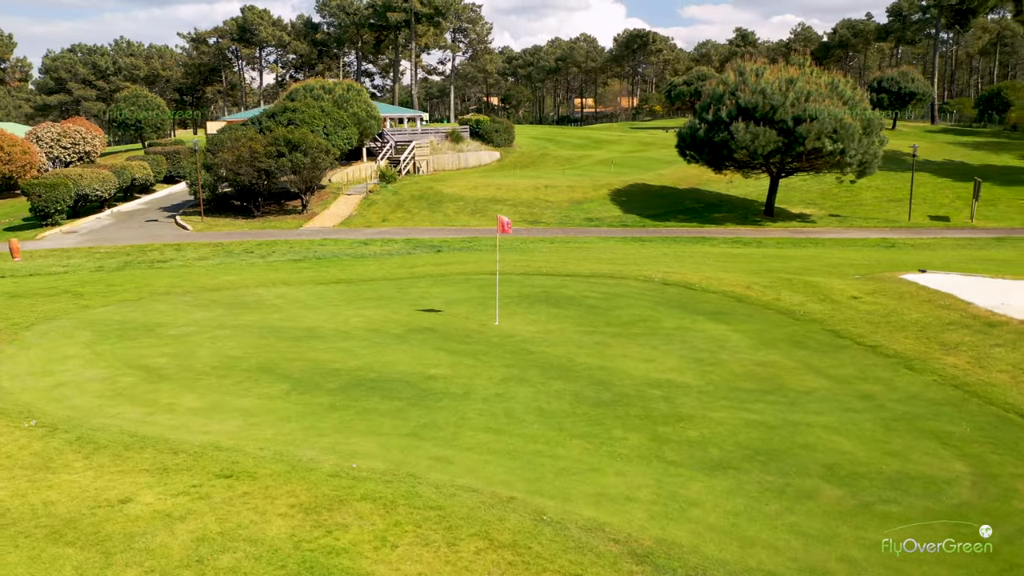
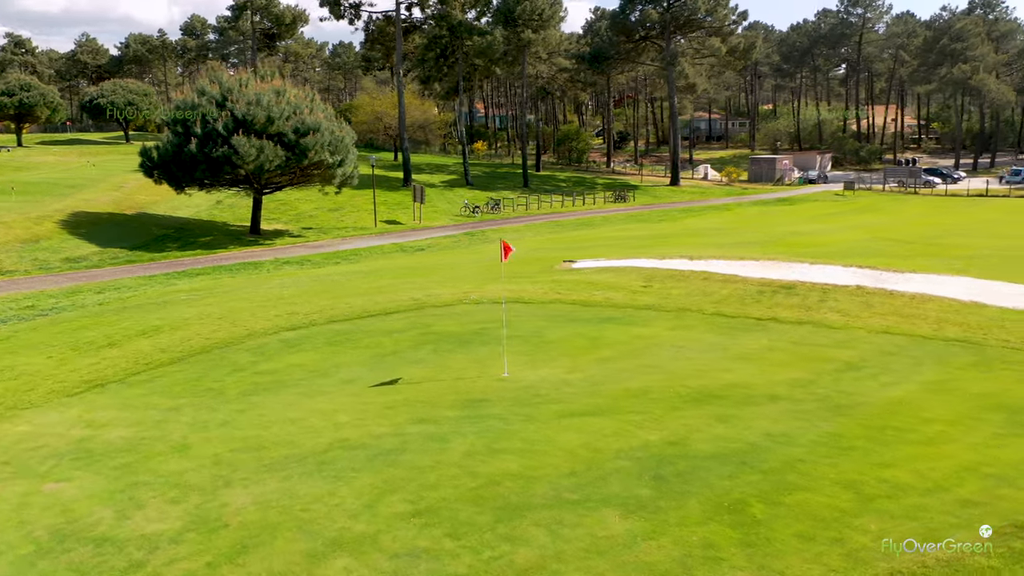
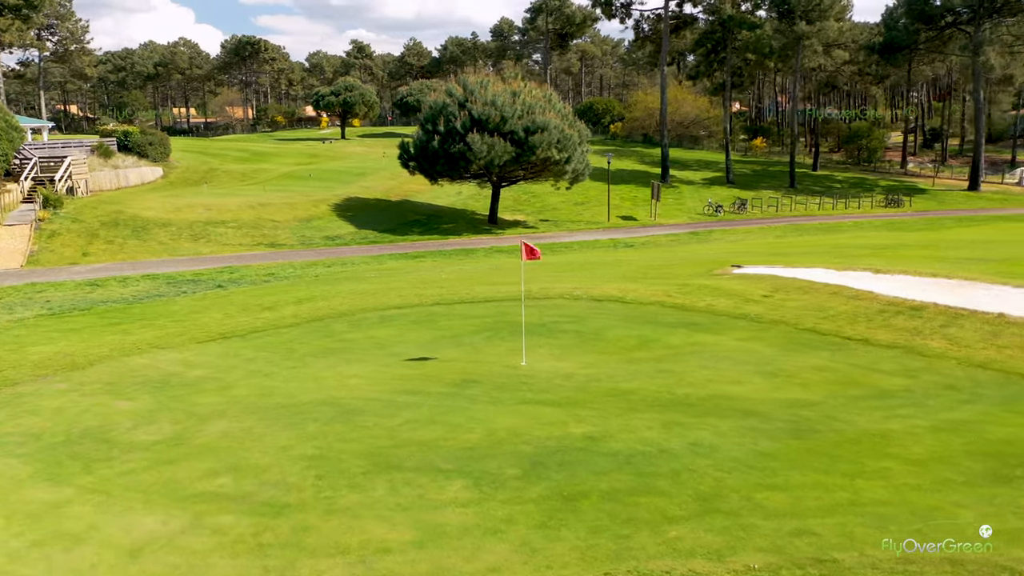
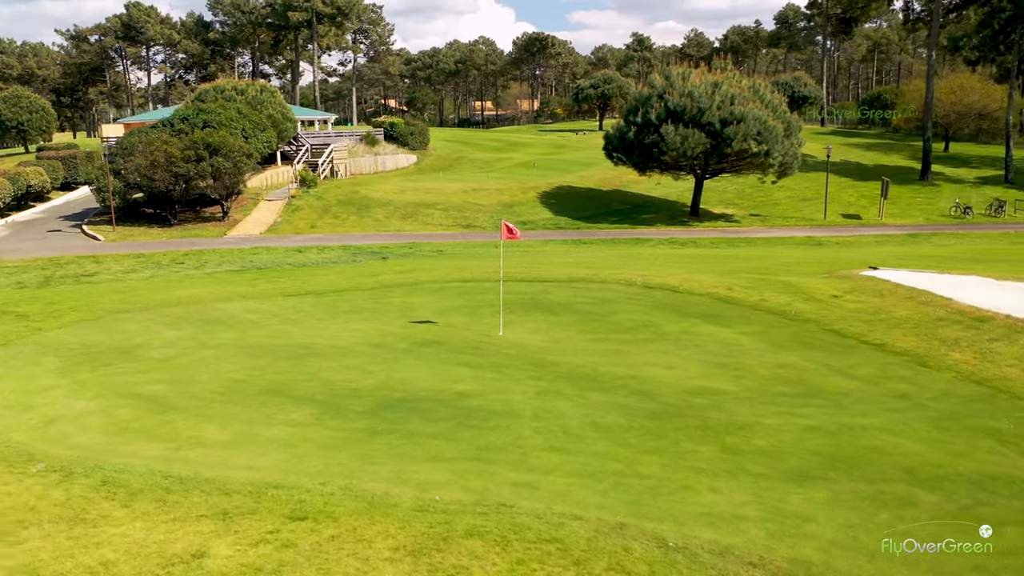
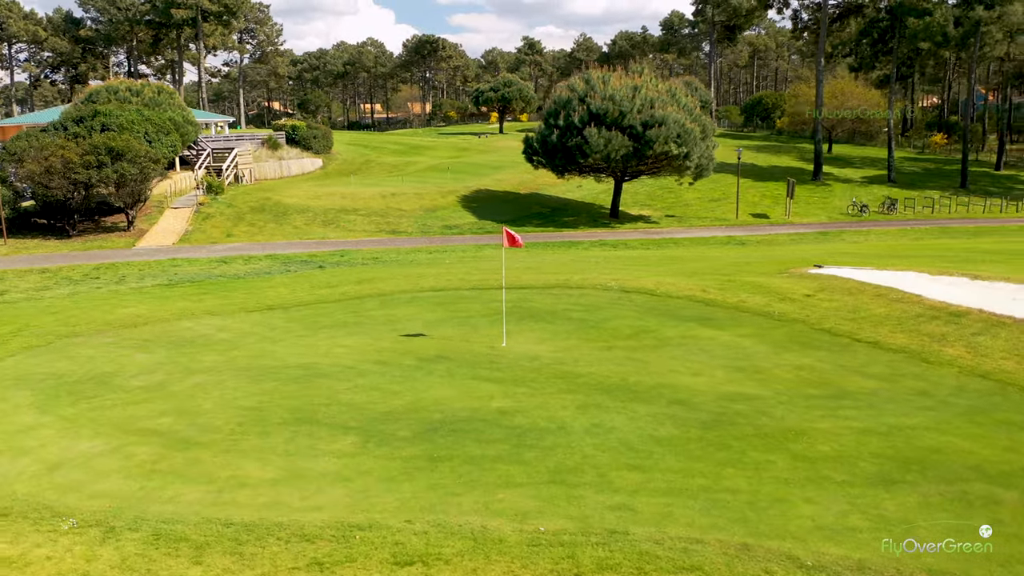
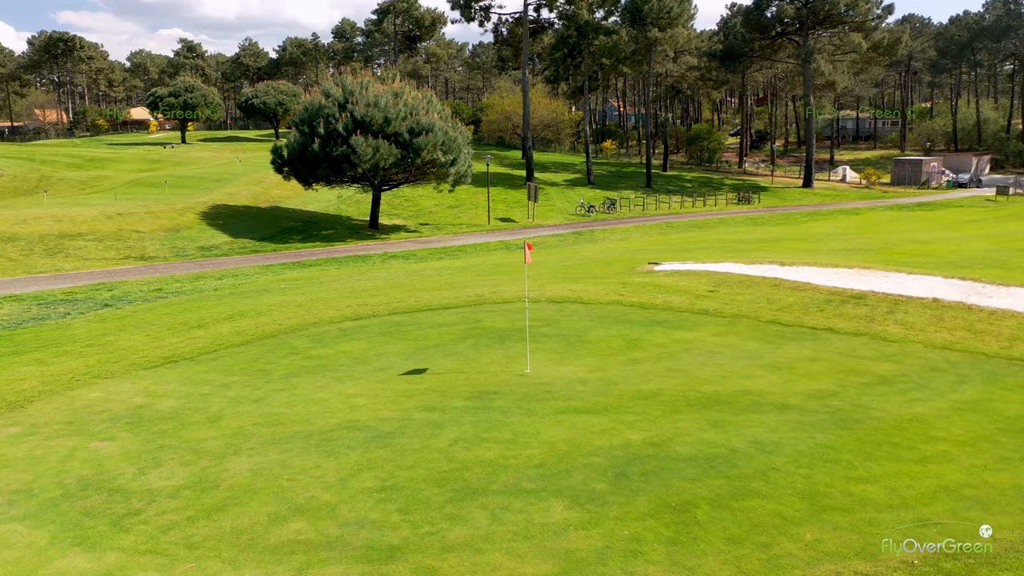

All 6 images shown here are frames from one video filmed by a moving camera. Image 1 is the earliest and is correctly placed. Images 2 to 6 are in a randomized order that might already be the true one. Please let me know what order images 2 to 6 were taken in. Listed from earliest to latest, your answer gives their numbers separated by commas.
4, 5, 3, 6, 2
